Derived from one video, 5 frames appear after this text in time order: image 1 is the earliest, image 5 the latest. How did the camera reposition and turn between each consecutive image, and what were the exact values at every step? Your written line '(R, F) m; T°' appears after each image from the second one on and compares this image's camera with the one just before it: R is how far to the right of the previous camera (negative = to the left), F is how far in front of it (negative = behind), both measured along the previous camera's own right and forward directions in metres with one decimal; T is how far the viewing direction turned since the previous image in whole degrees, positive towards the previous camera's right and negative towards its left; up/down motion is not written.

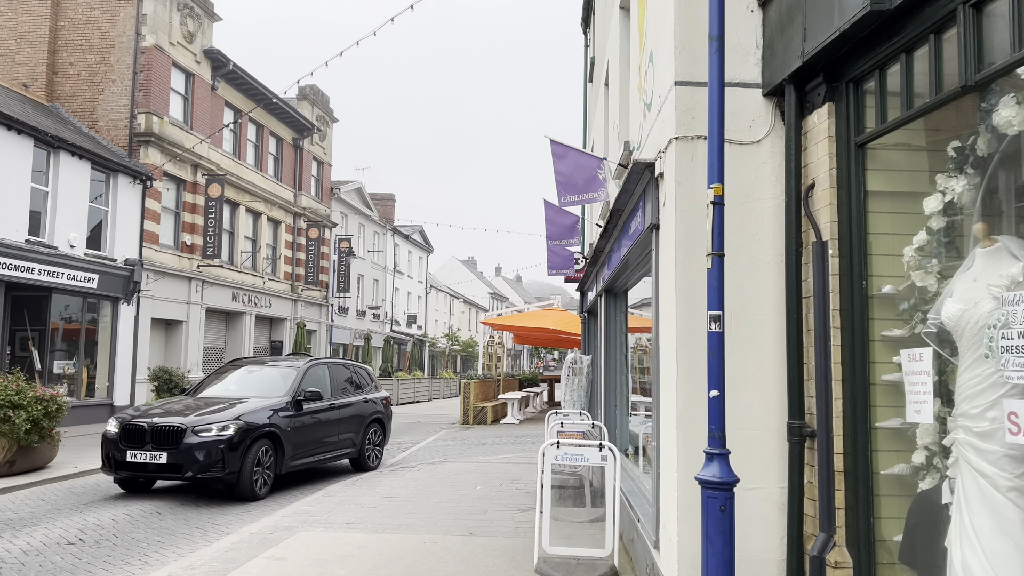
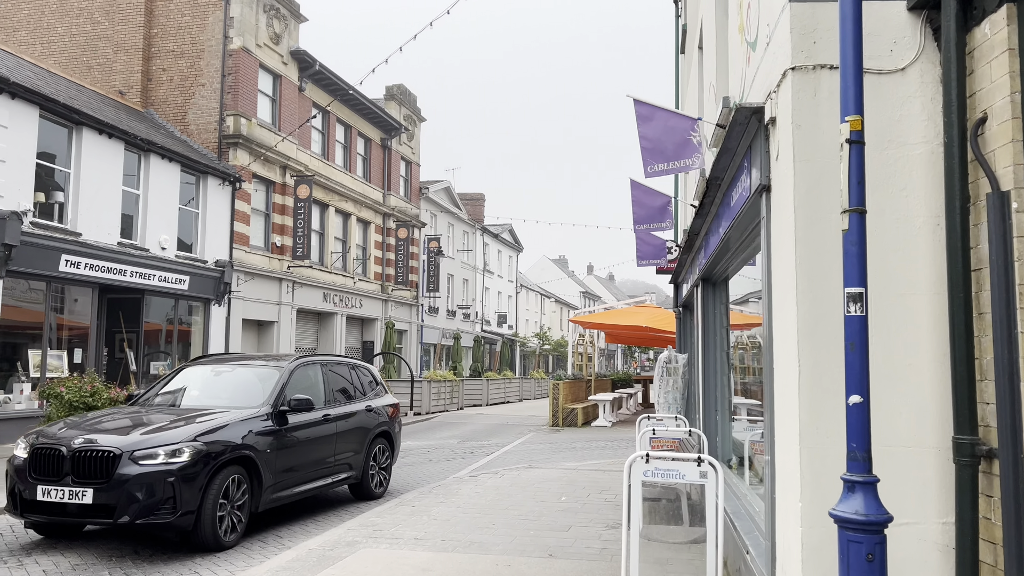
(+0.1, +0.8) m; -7°
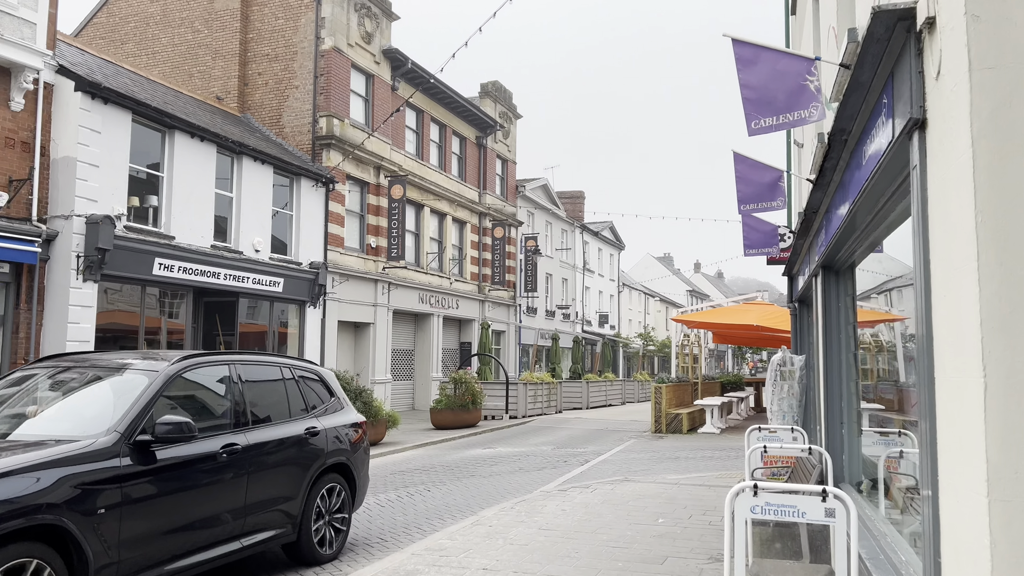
(+0.2, +0.9) m; -7°
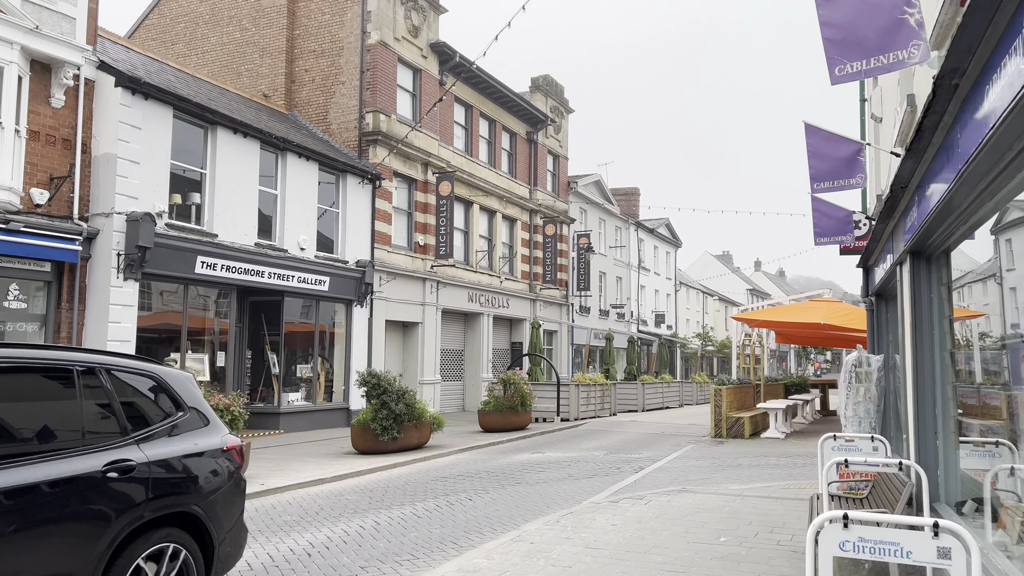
(+0.1, +0.7) m; -4°
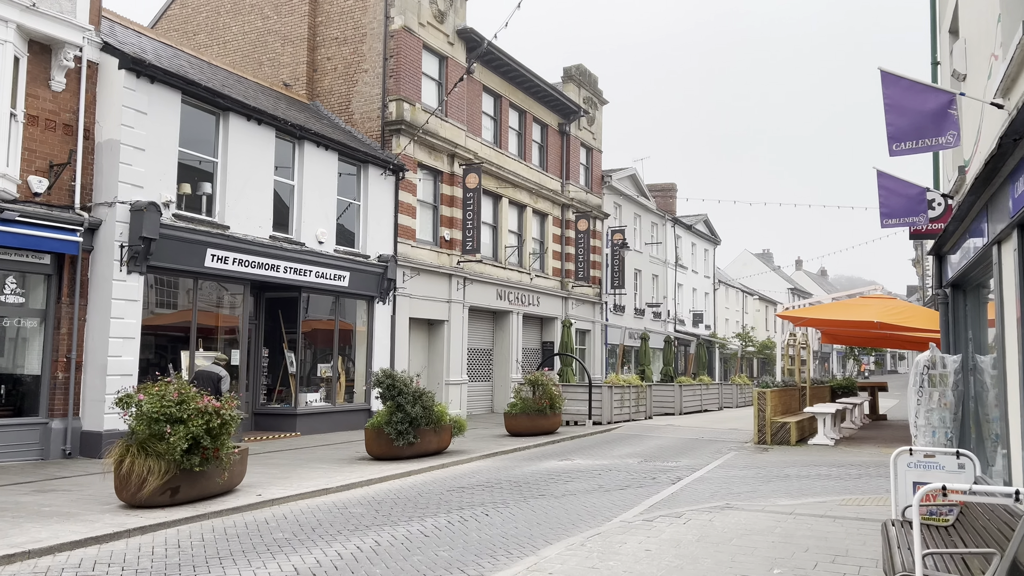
(+0.2, +1.0) m; -3°
